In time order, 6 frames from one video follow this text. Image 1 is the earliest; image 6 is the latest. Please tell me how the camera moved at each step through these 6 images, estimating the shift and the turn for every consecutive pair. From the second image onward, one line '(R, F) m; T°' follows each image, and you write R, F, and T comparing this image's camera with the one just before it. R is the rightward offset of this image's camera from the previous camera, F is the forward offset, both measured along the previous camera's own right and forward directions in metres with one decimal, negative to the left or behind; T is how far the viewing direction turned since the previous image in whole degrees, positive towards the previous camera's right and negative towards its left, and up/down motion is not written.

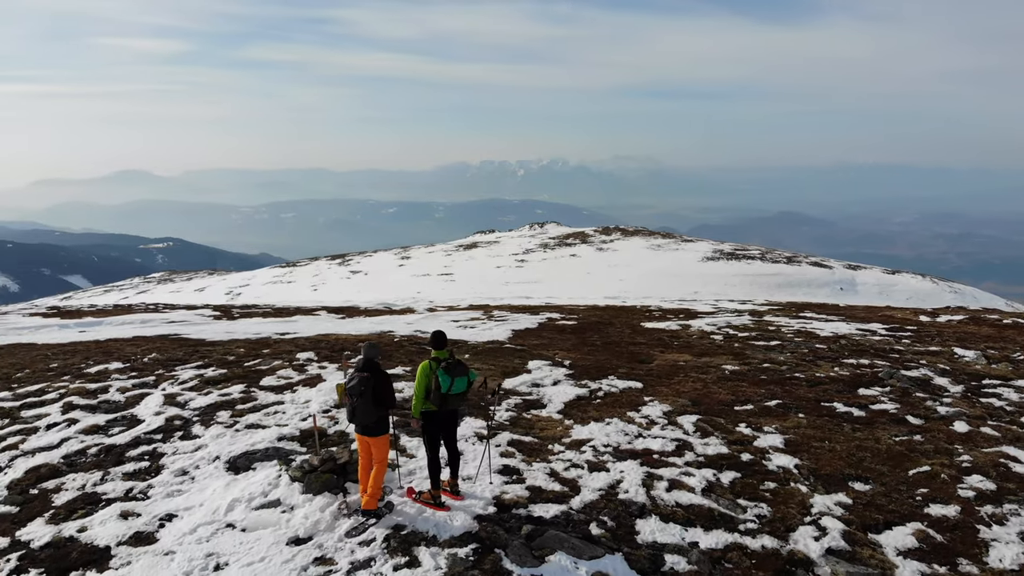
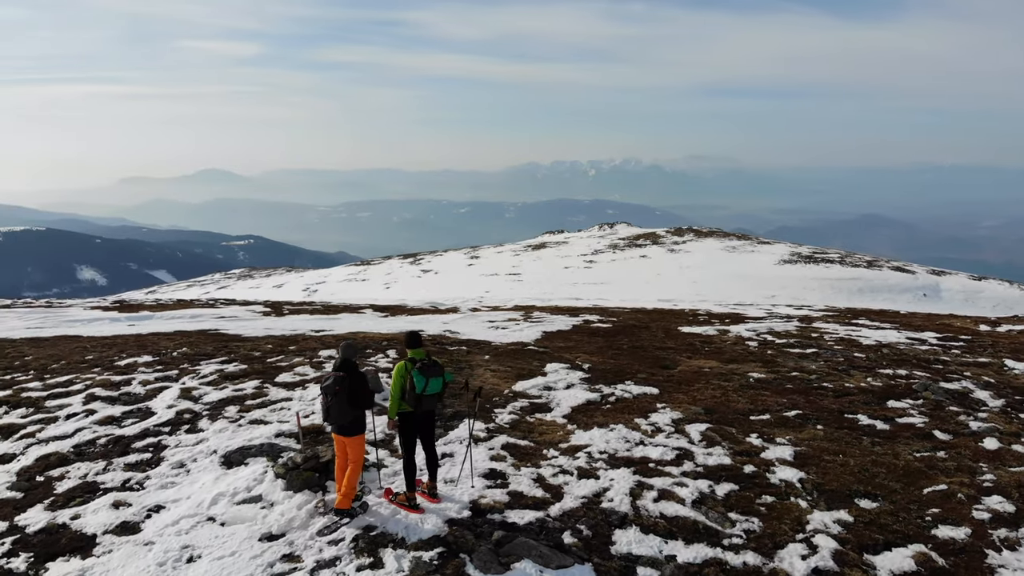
(+1.6, +0.2) m; -5°
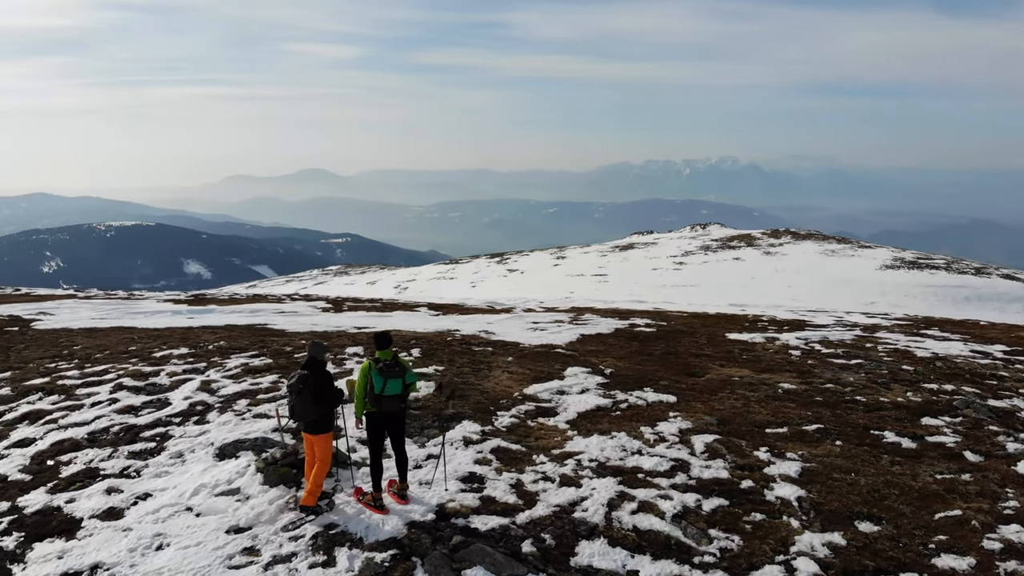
(+2.1, +0.3) m; -7°
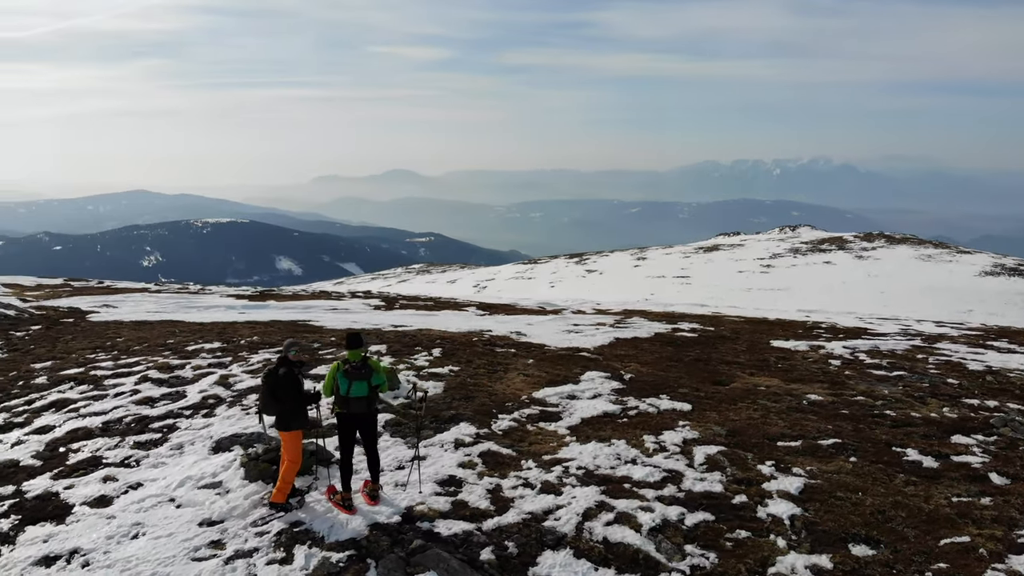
(+1.9, +0.3) m; -6°
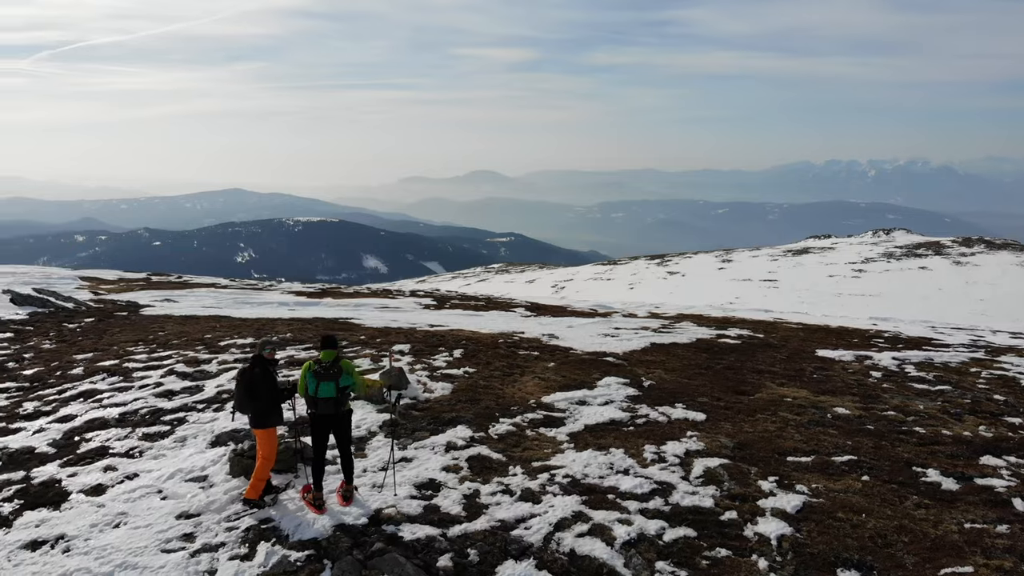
(+1.9, +0.3) m; -6°
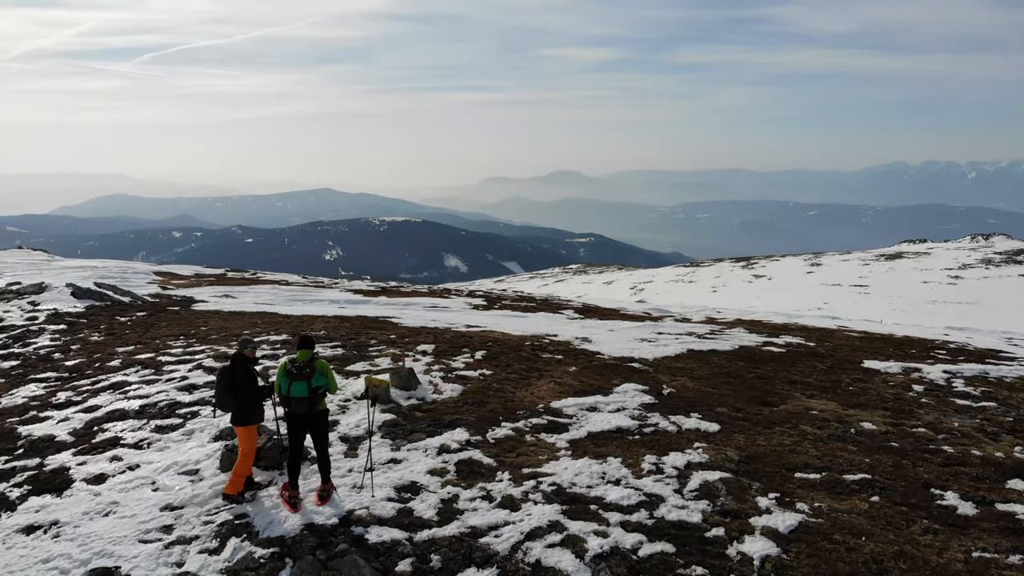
(+1.8, +0.3) m; -6°
